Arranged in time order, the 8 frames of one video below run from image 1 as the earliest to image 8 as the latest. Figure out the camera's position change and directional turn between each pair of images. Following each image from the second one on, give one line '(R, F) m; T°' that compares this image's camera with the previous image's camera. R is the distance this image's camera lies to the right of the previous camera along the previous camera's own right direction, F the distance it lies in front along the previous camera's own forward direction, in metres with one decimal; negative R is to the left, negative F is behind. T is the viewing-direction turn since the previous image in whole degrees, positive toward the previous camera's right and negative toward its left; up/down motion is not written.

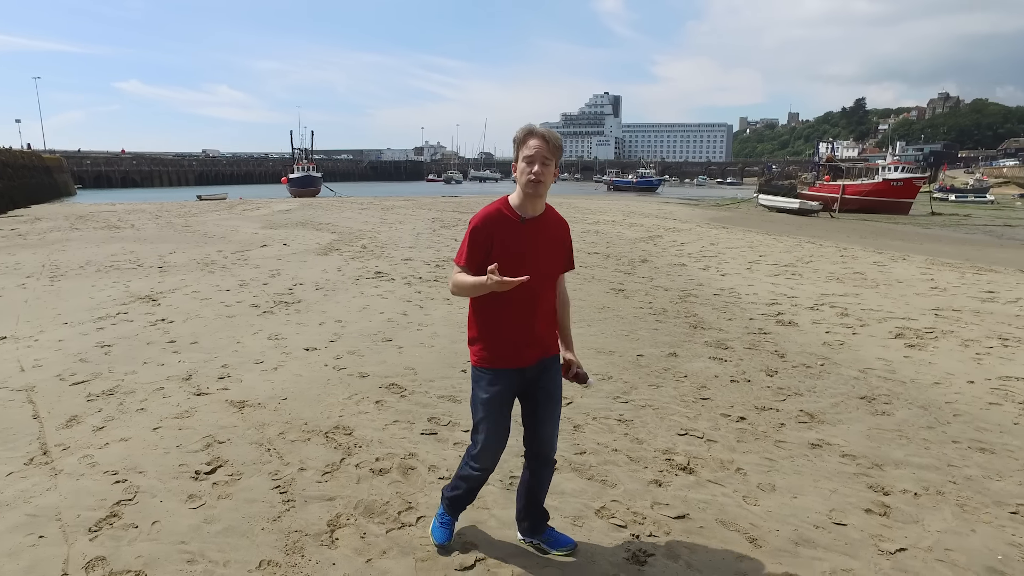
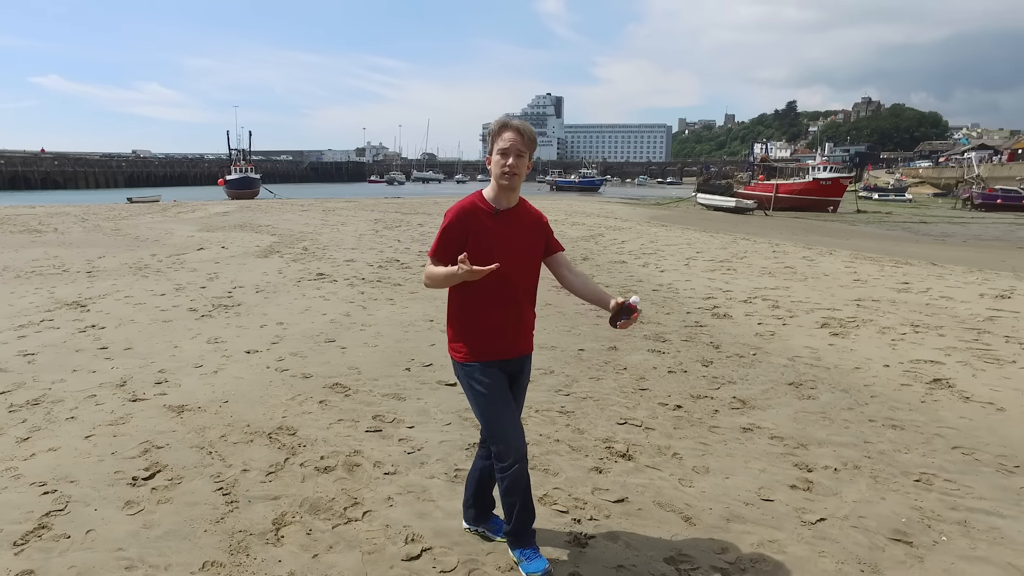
(+0.1, -0.1) m; +4°
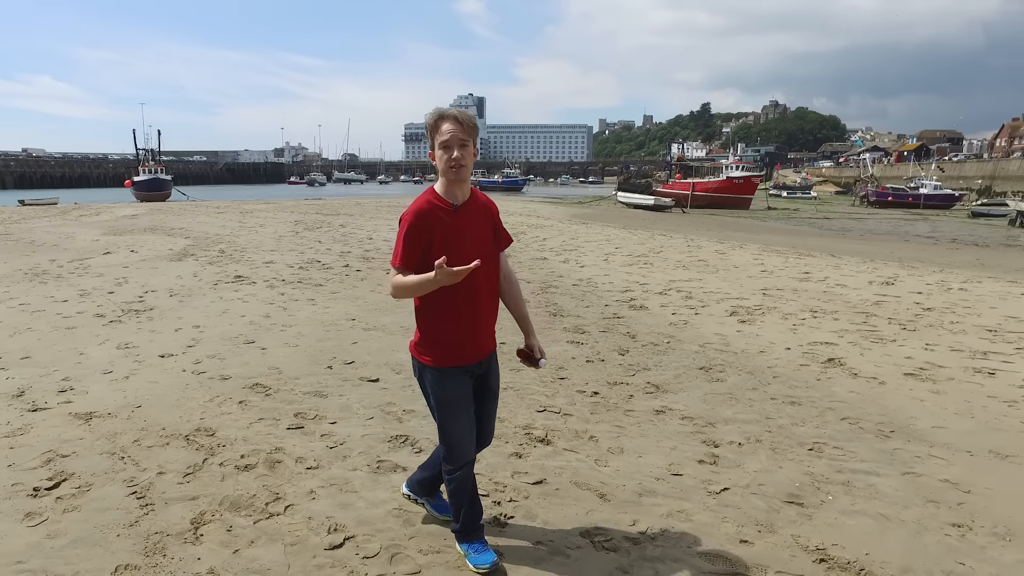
(0.0, -0.1) m; +6°
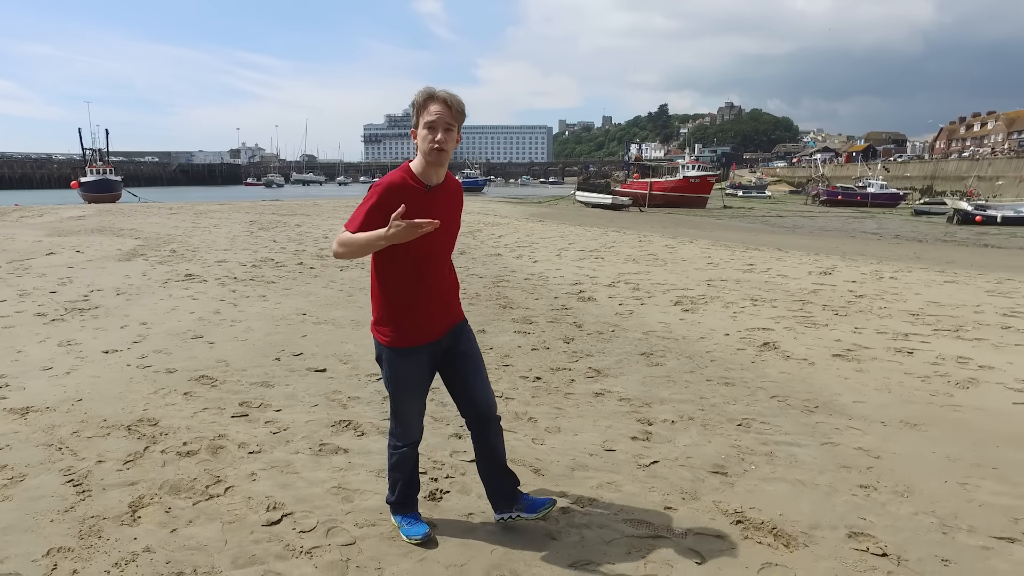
(+0.1, -0.1) m; +3°
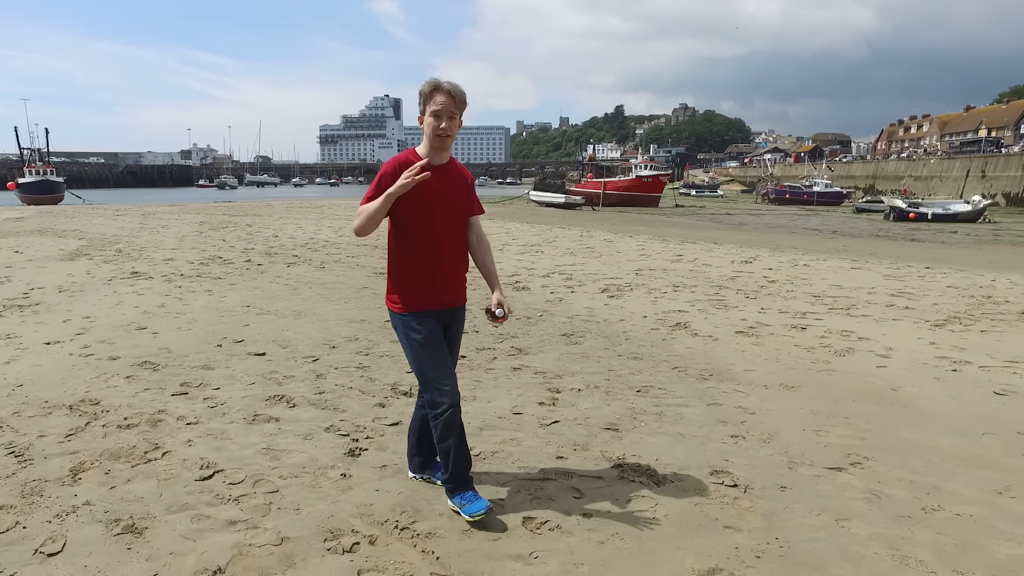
(+0.2, -0.4) m; +3°
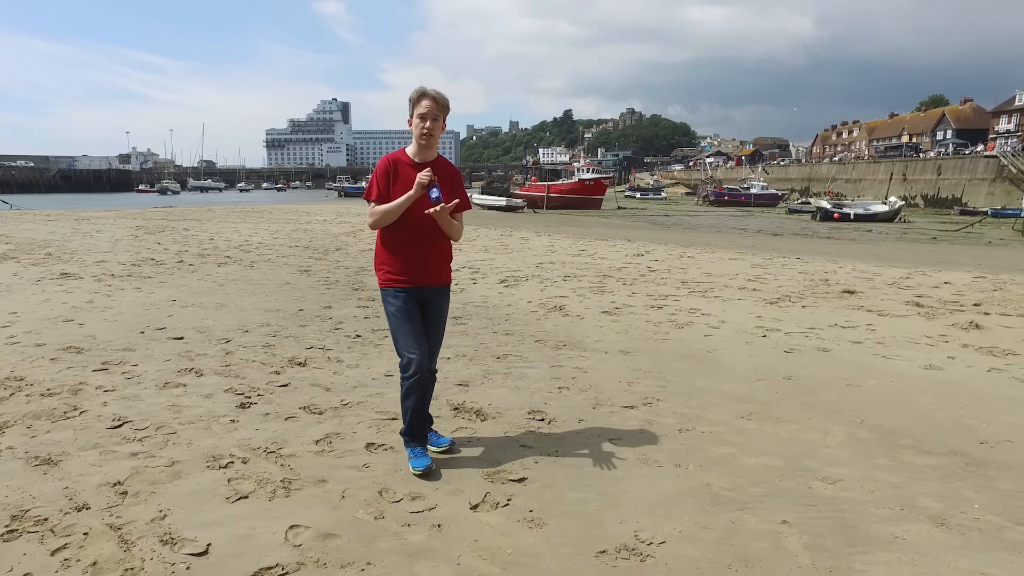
(+0.5, -0.7) m; +4°
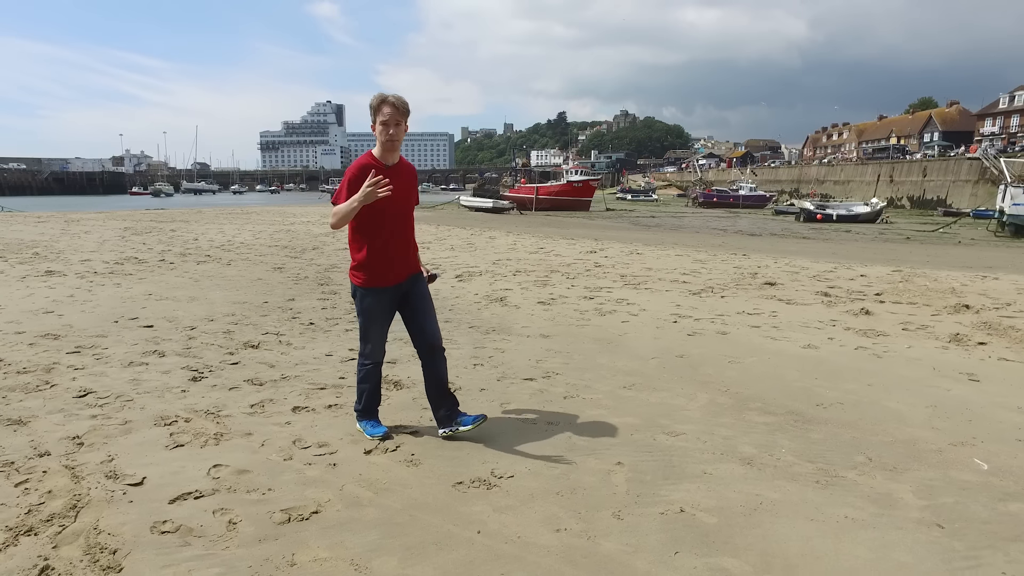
(+0.5, -0.5) m; 0°
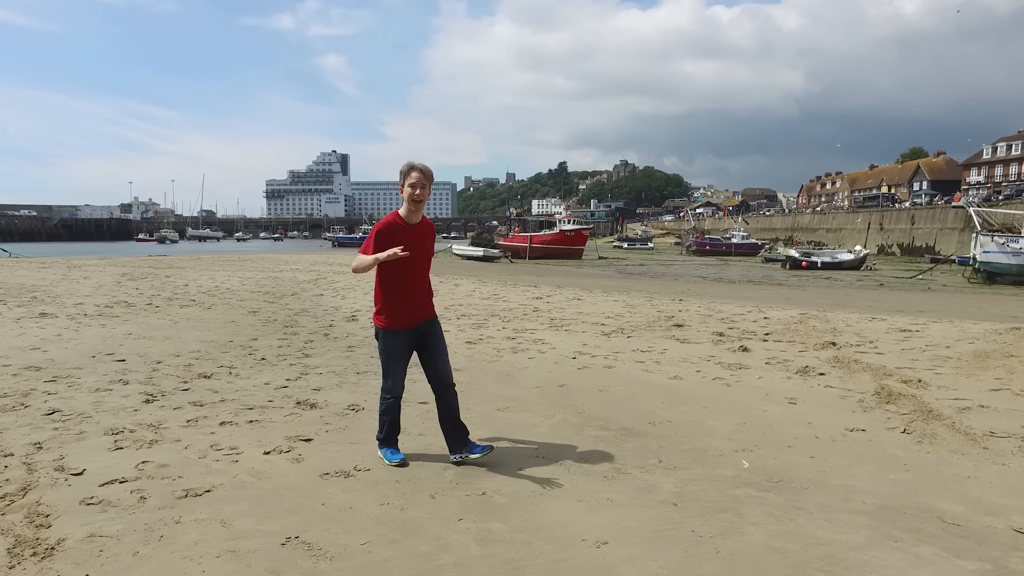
(+0.8, -0.8) m; 0°
